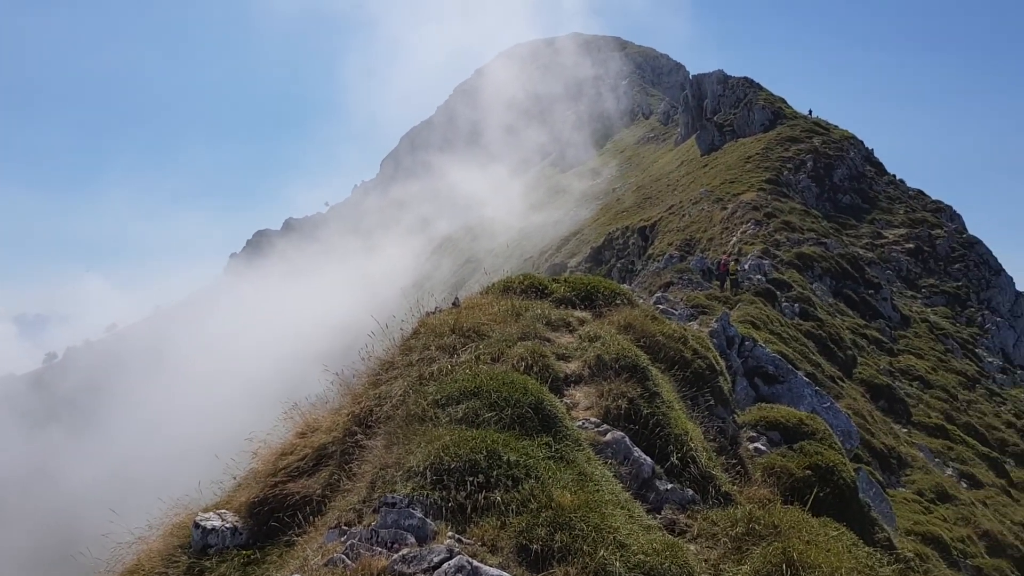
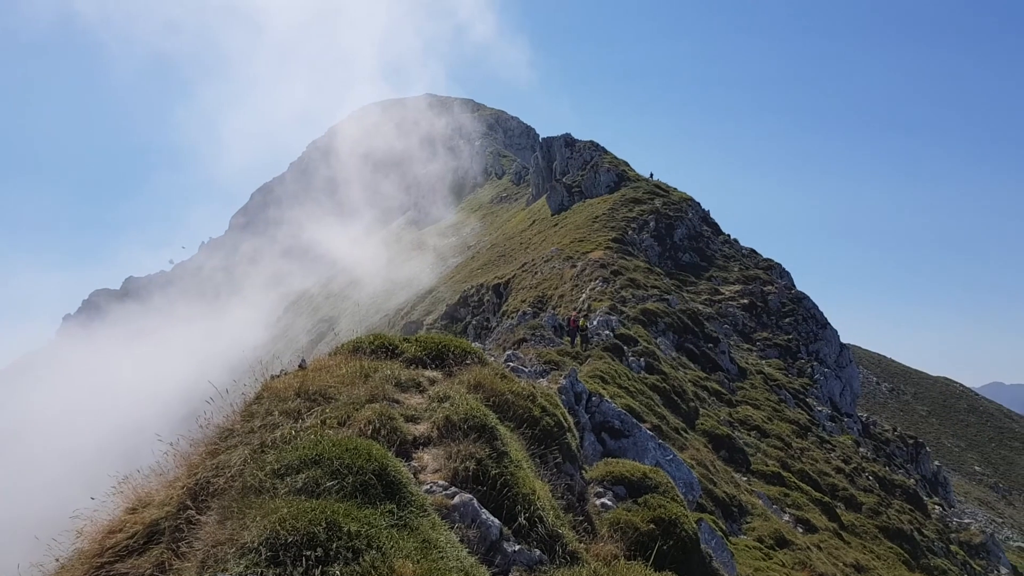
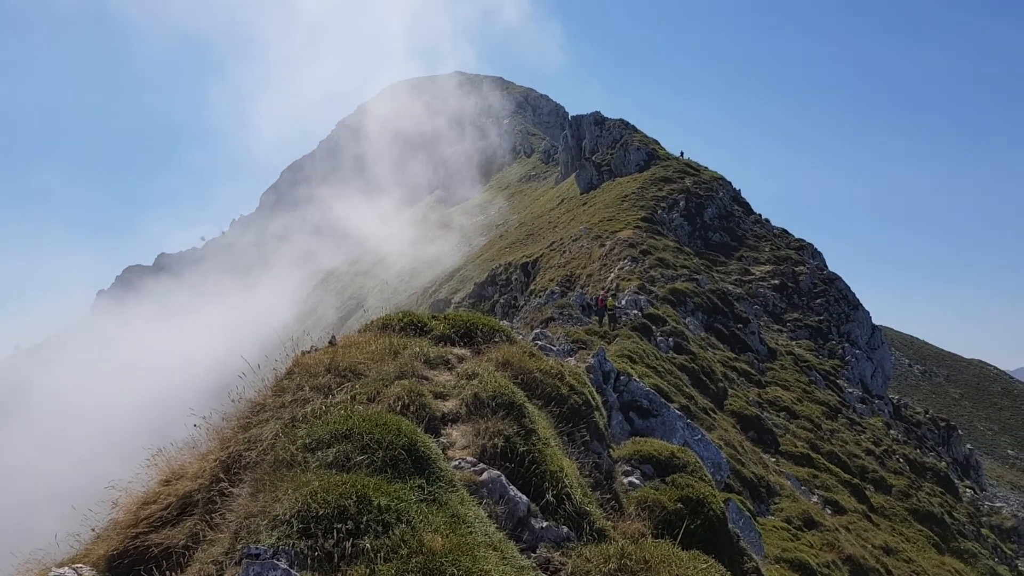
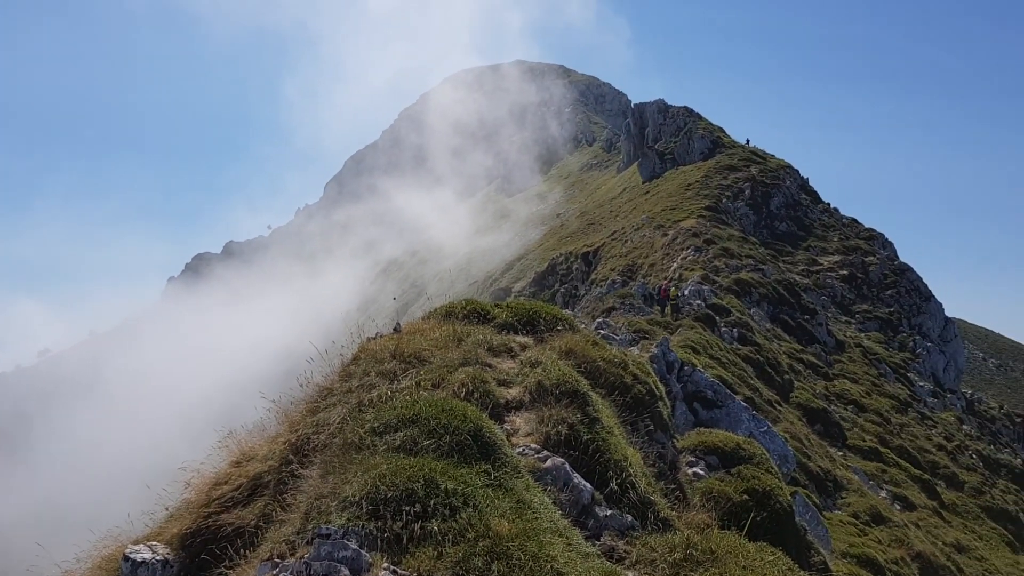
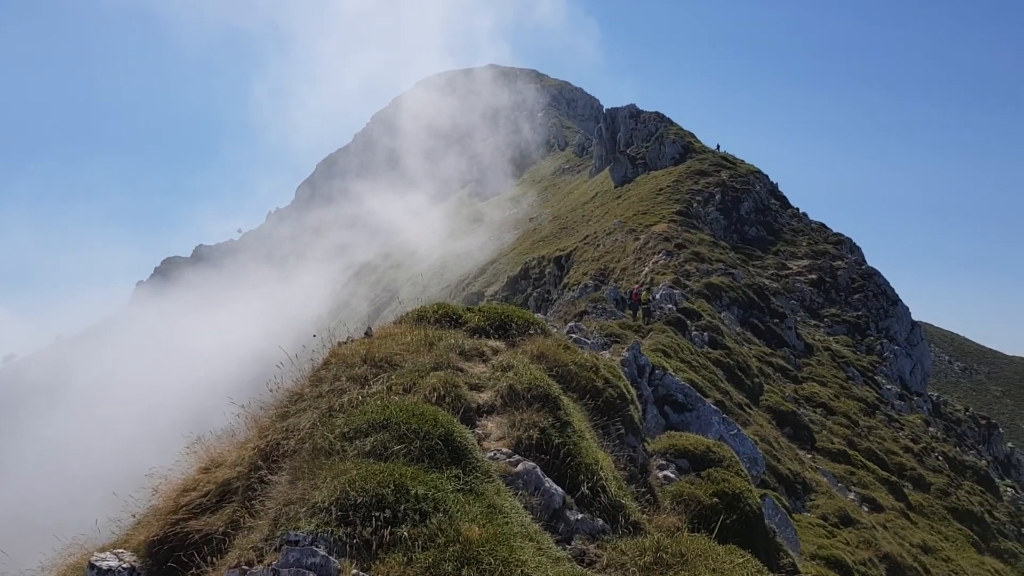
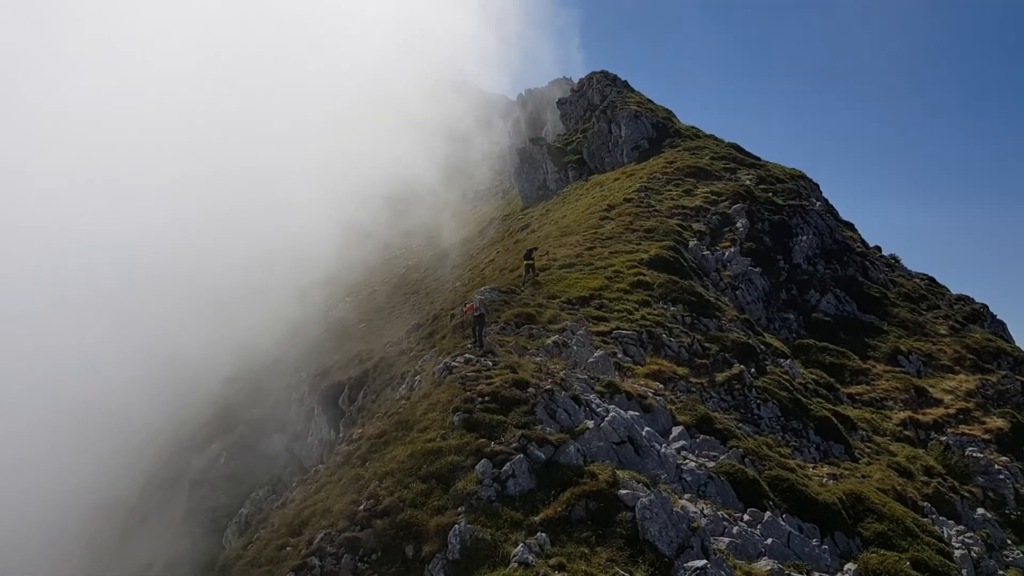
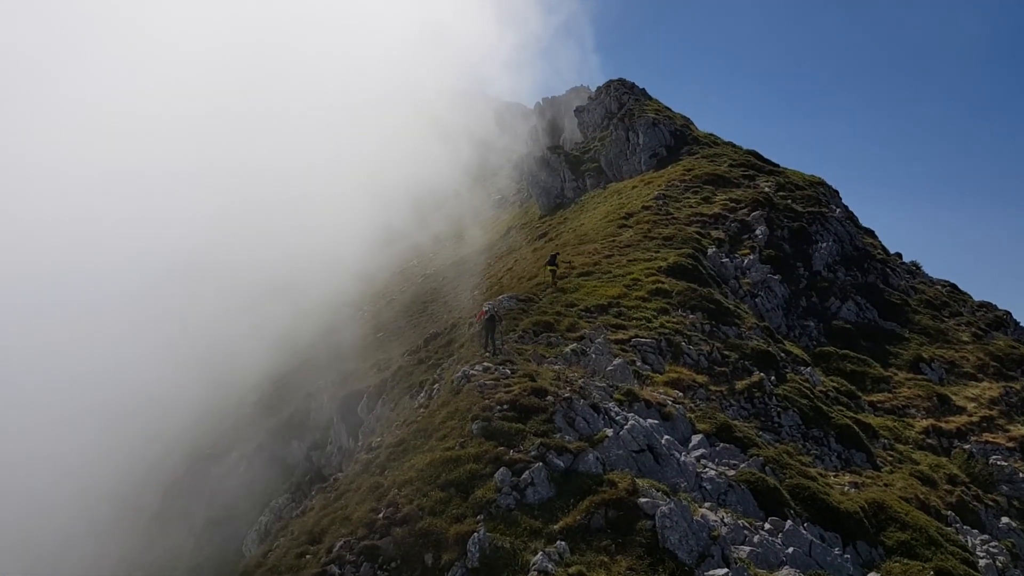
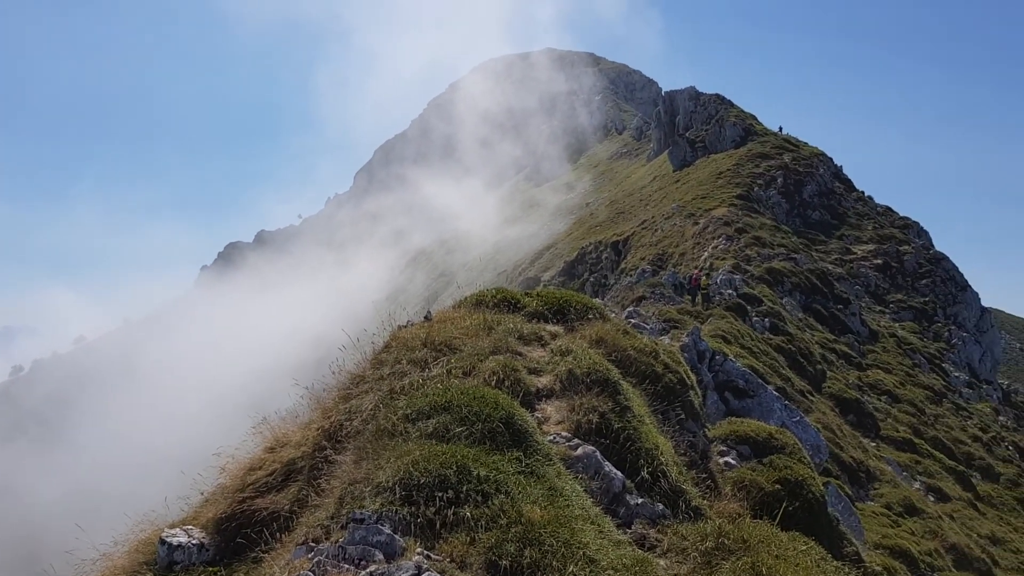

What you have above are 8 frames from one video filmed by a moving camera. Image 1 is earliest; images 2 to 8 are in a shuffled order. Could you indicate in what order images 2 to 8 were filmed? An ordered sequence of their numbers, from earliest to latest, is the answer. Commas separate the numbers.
8, 4, 5, 3, 2, 6, 7
